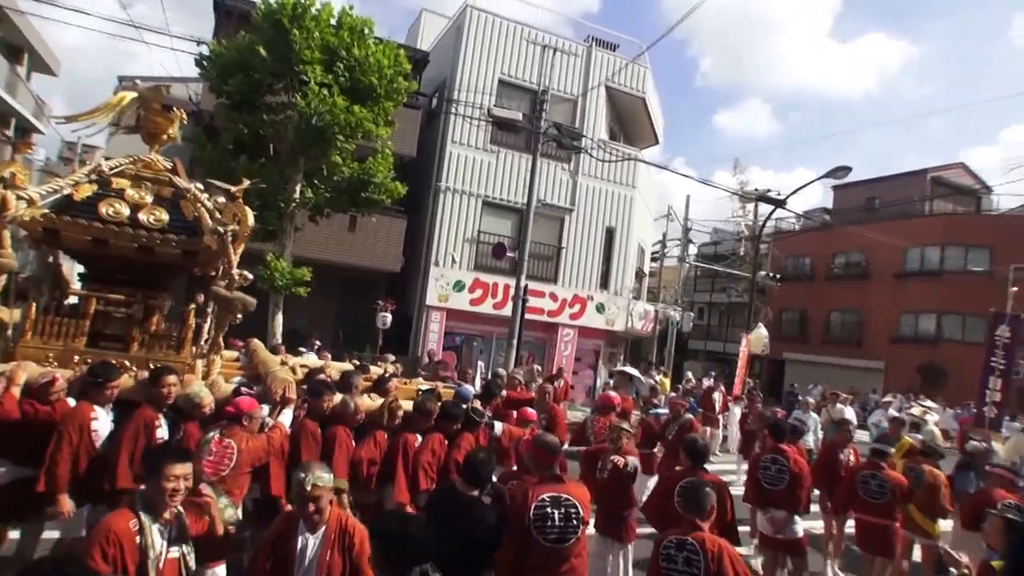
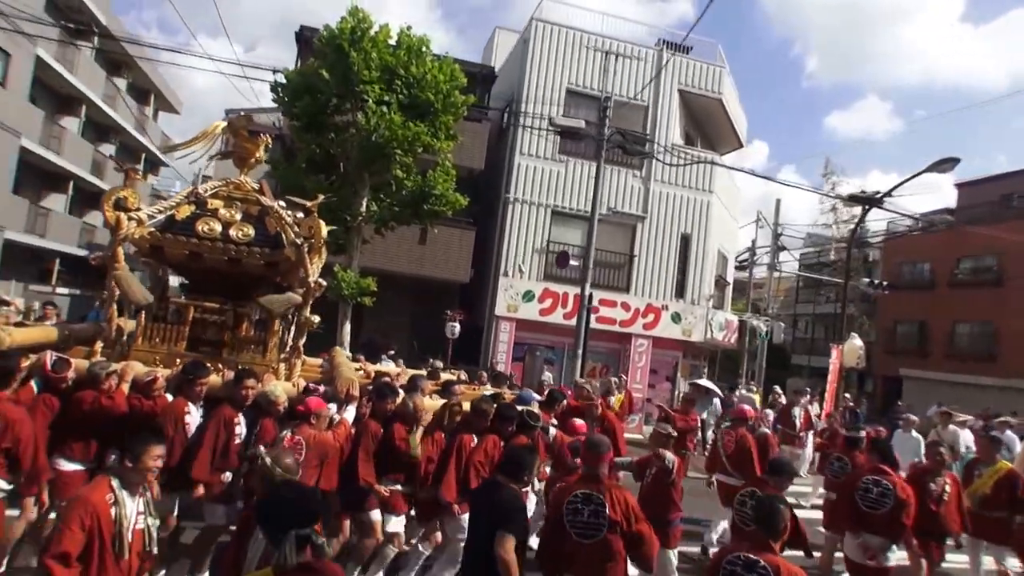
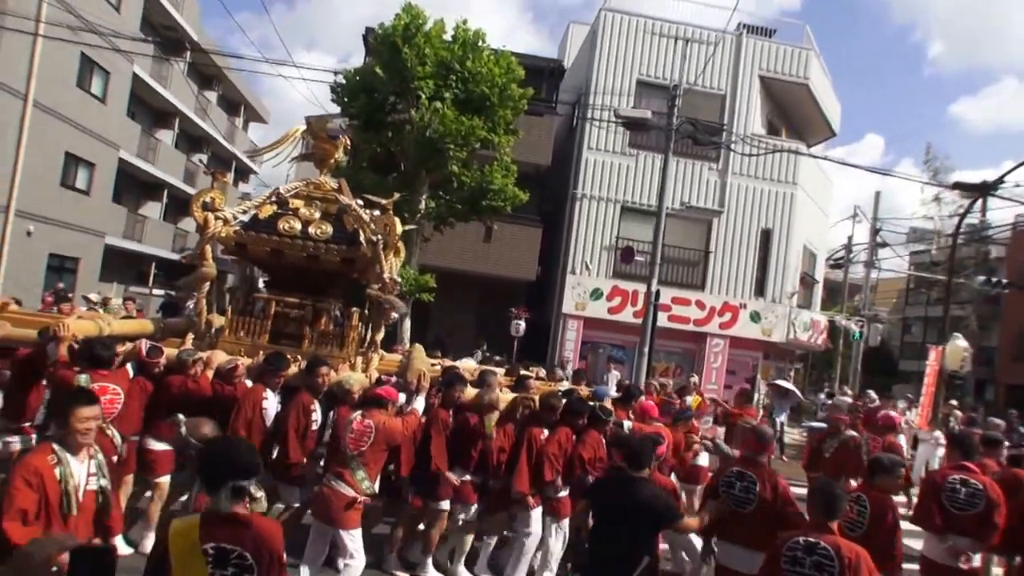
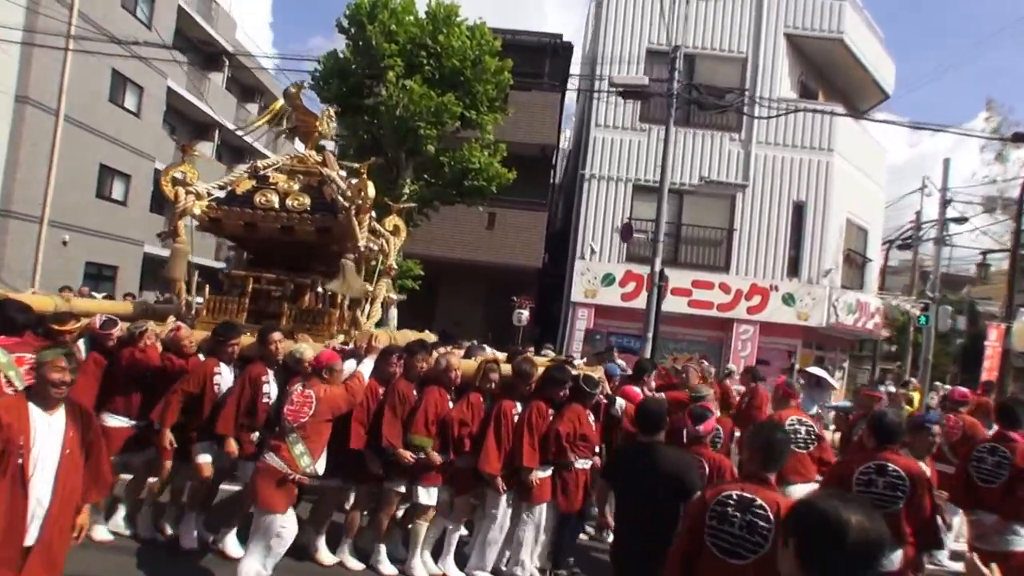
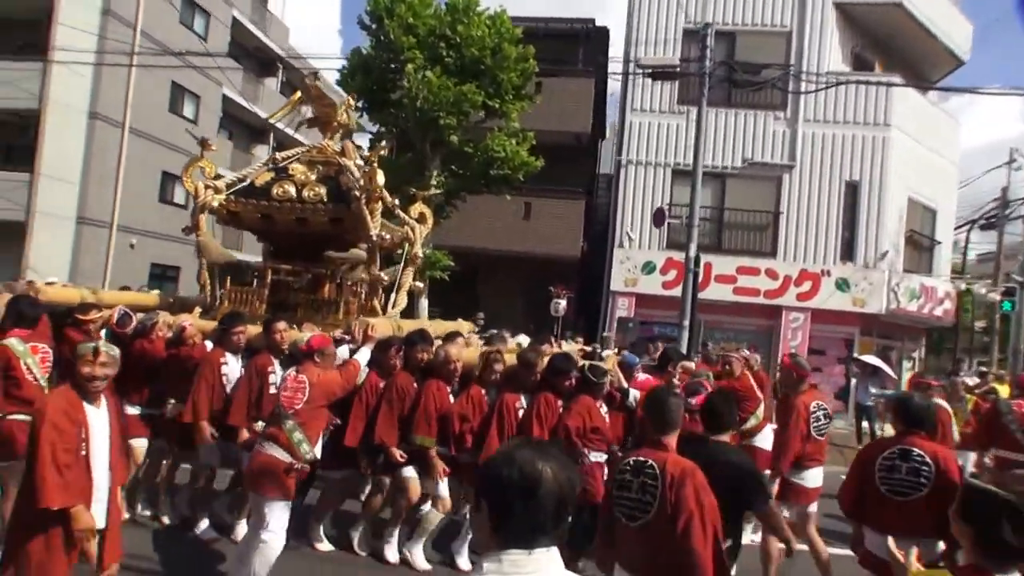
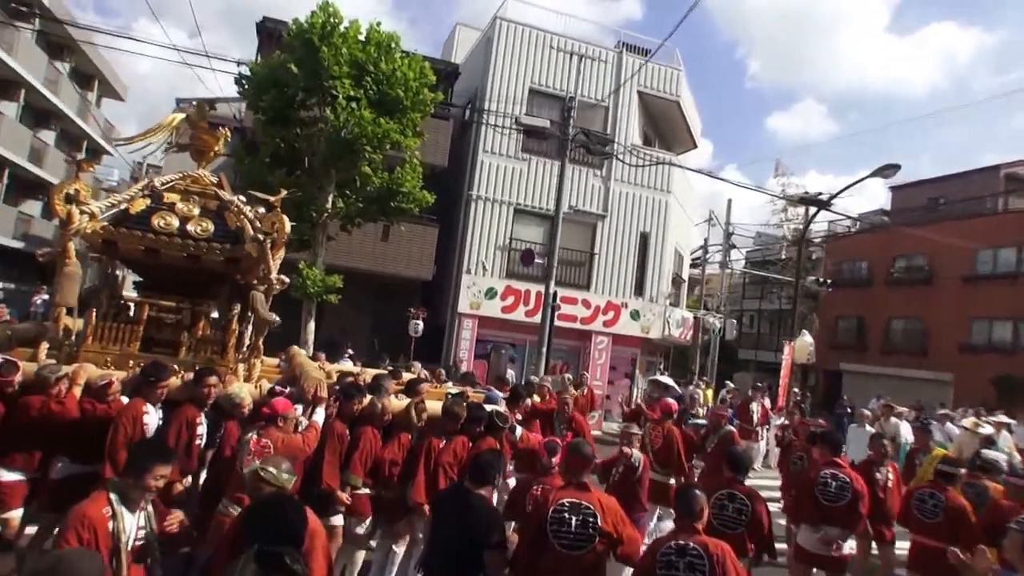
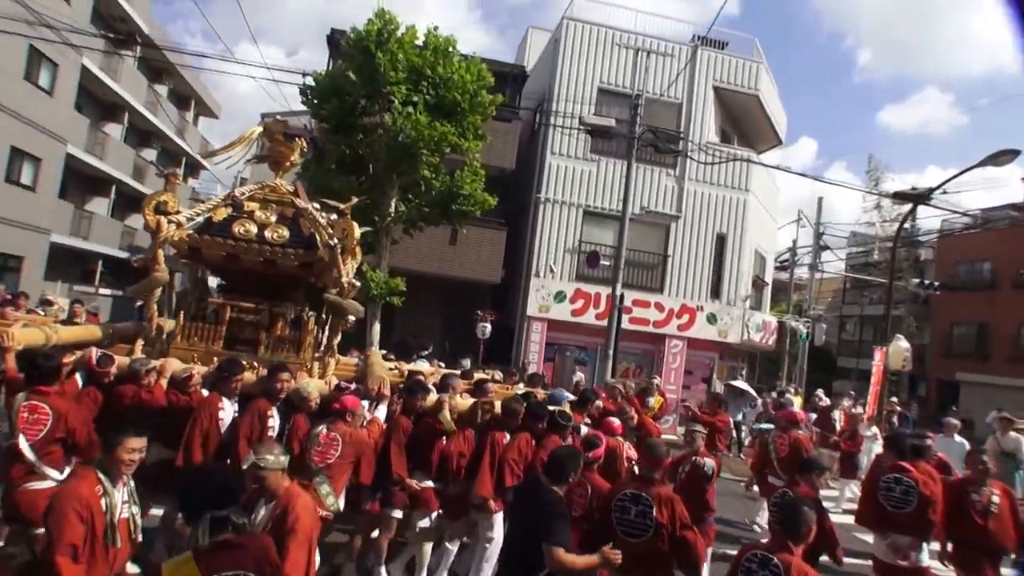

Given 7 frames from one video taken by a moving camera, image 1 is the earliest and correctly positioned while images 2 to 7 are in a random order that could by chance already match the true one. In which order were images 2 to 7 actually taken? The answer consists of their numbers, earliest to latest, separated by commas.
6, 2, 7, 3, 4, 5
